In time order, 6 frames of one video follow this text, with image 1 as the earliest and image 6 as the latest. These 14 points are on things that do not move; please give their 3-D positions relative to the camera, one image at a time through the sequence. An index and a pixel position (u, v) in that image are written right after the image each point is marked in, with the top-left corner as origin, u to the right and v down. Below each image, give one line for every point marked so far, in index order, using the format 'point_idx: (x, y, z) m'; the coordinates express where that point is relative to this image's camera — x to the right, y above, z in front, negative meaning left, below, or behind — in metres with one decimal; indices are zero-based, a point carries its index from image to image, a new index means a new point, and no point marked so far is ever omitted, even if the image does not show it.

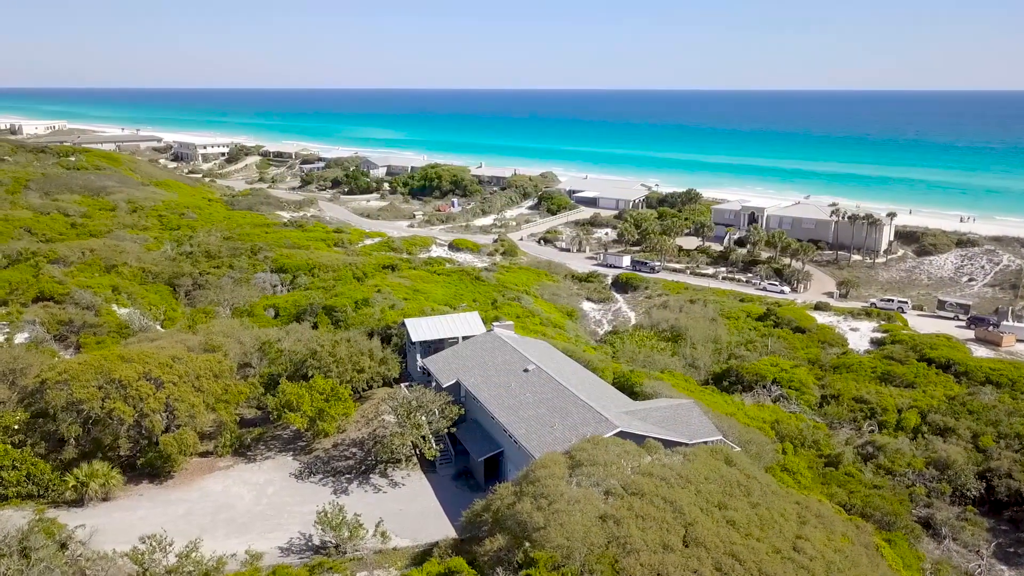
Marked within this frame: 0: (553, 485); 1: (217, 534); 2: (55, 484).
0: (+0.6, -3.0, +12.5) m
1: (-5.6, -4.7, +15.5) m
2: (-9.2, -3.9, +16.5) m
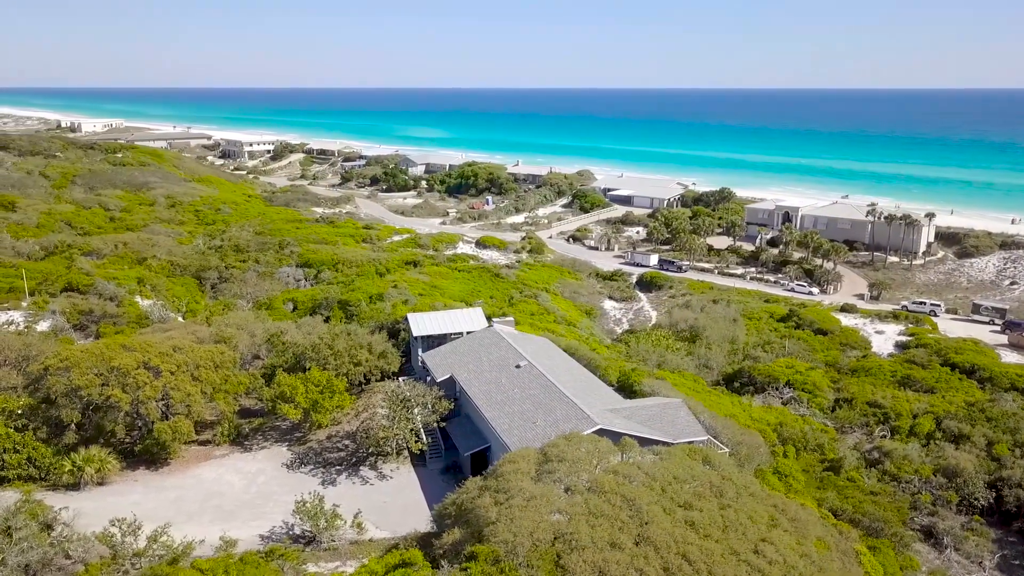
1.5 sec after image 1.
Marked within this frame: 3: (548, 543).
0: (0.0, -2.9, +12.4) m
1: (-6.0, -4.5, +15.8) m
2: (-9.5, -3.7, +17.0) m
3: (+0.4, -3.3, +10.4) m
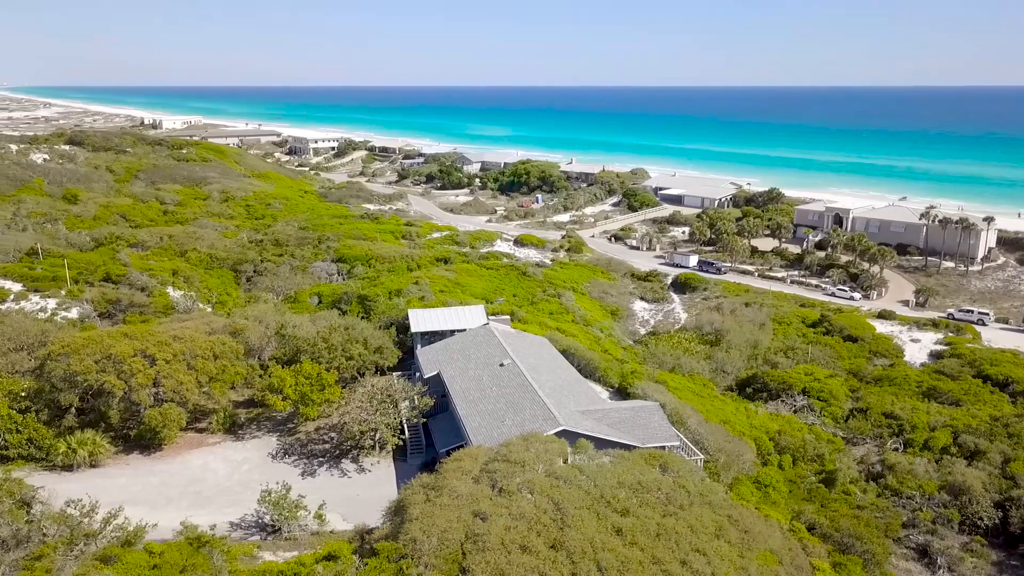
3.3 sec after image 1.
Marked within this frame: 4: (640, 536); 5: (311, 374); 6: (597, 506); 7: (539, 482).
0: (-0.9, -2.9, +12.4) m
1: (-6.7, -4.4, +16.3) m
2: (-10.0, -3.5, +17.8) m
3: (-0.7, -3.3, +10.4) m
4: (+1.8, -3.5, +11.4) m
5: (-4.9, -2.1, +19.7) m
6: (+1.2, -3.2, +11.9) m
7: (+0.4, -2.9, +12.2) m
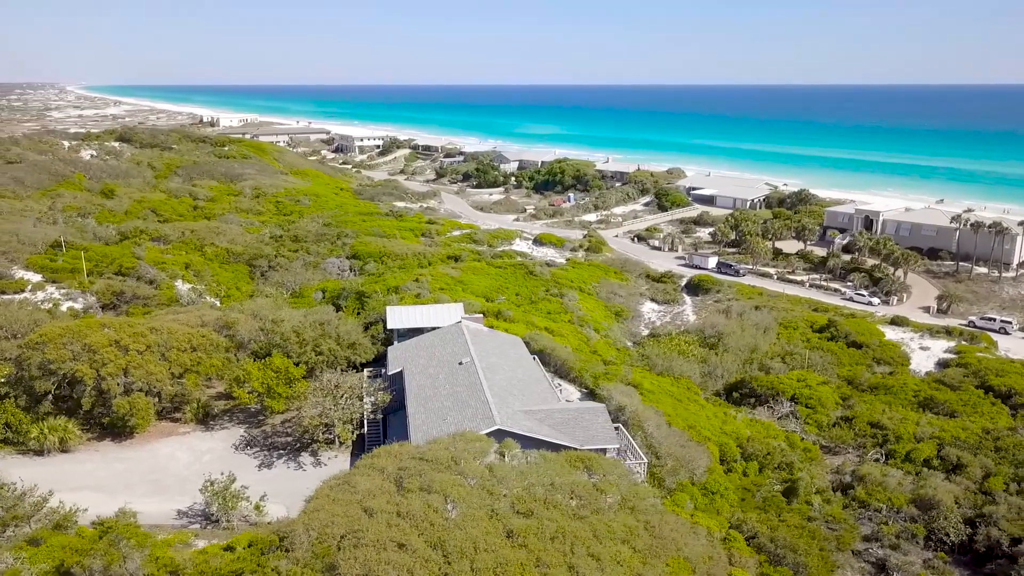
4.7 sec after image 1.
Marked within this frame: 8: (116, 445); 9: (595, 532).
0: (-2.3, -2.9, +12.5) m
1: (-7.8, -4.2, +16.8) m
2: (-11.0, -3.3, +18.5) m
3: (-2.3, -3.2, +10.5) m
4: (+0.3, -3.5, +11.3) m
5: (-5.7, -2.0, +20.1) m
6: (-0.2, -3.2, +11.9) m
7: (-1.0, -2.9, +12.3) m
8: (-9.2, -3.7, +19.1) m
9: (+1.2, -3.6, +12.1) m
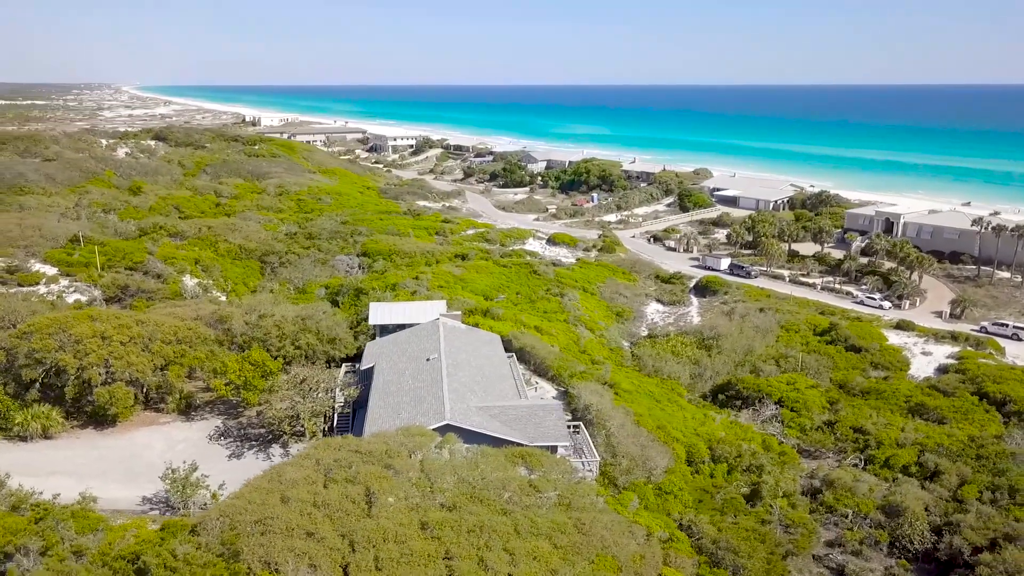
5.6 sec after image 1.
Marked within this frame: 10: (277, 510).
0: (-3.5, -2.8, +12.8) m
1: (-8.7, -4.1, +17.4) m
2: (-11.8, -3.1, +19.2) m
3: (-3.5, -3.1, +10.8) m
4: (-0.9, -3.4, +11.4) m
5: (-6.4, -1.8, +20.5) m
6: (-1.4, -3.1, +12.1) m
7: (-2.2, -2.8, +12.5) m
8: (-10.0, -3.5, +19.7) m
9: (+0.1, -3.6, +12.1) m
10: (-3.2, -3.0, +11.1) m
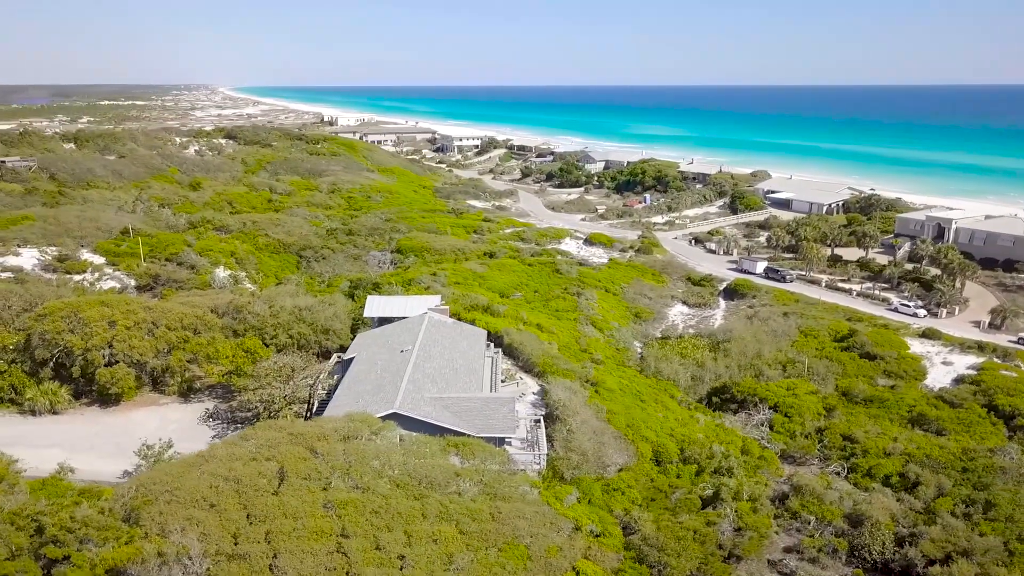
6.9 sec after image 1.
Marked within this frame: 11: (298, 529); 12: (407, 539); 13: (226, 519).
0: (-4.8, -2.6, +13.5) m
1: (-9.6, -3.8, +18.6) m
2: (-12.5, -2.7, +20.8) m
3: (-5.0, -2.9, +11.5) m
4: (-2.4, -3.3, +11.9) m
5: (-6.9, -1.6, +21.6) m
6: (-2.8, -3.0, +12.6) m
7: (-3.5, -2.7, +13.1) m
8: (-10.6, -3.2, +21.1) m
9: (-1.3, -3.5, +12.6) m
10: (-4.6, -2.8, +11.8) m
11: (-2.9, -3.3, +11.2) m
12: (-1.5, -3.6, +11.8) m
13: (-3.8, -3.2, +11.1) m
